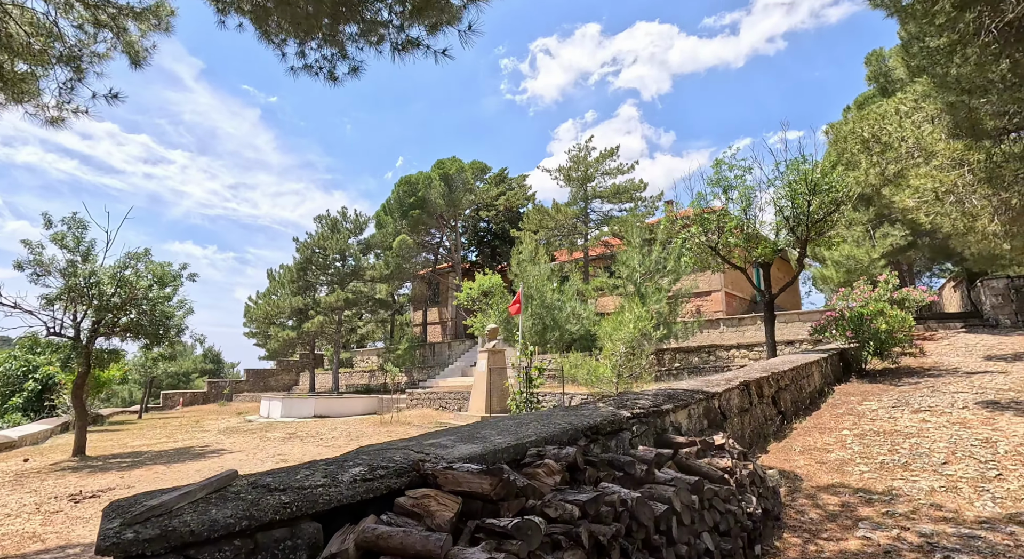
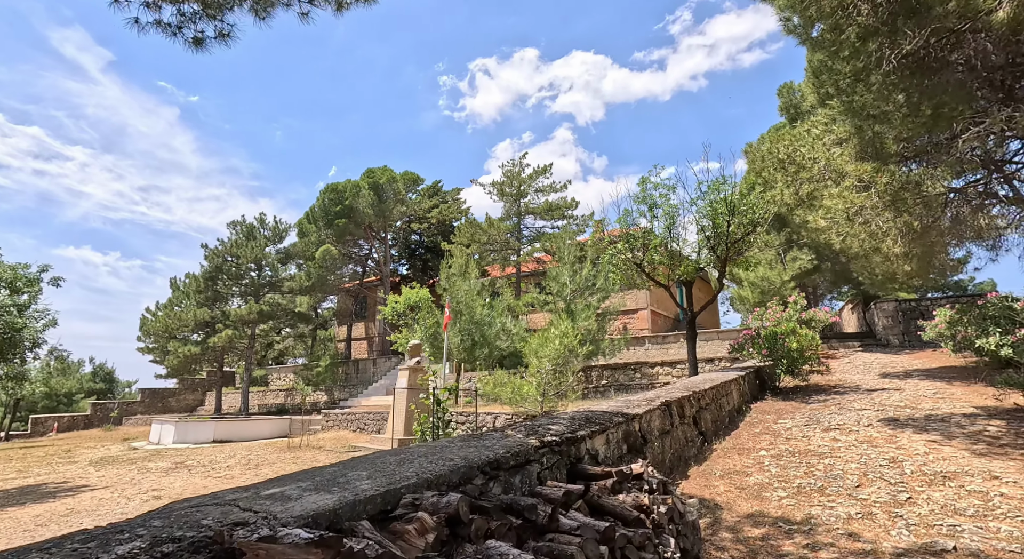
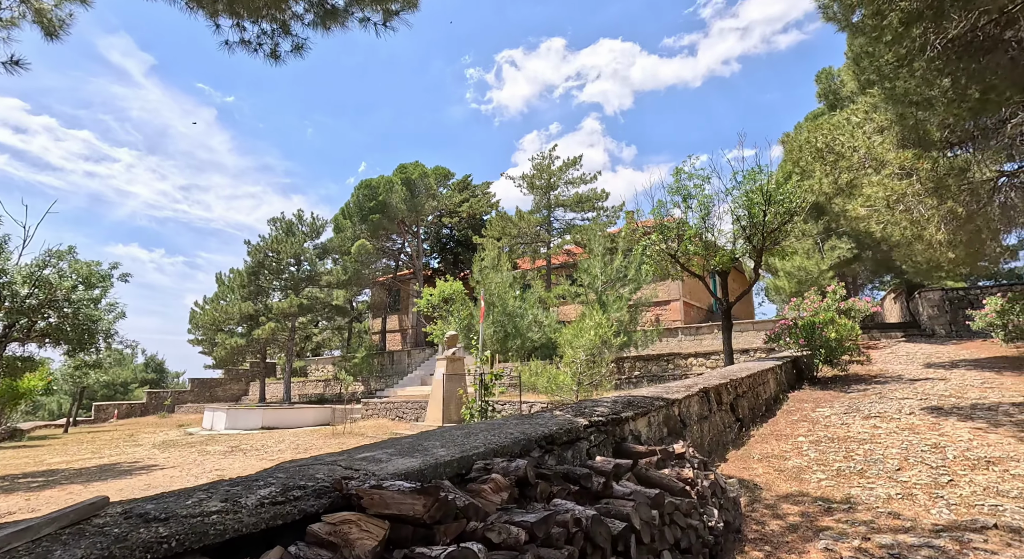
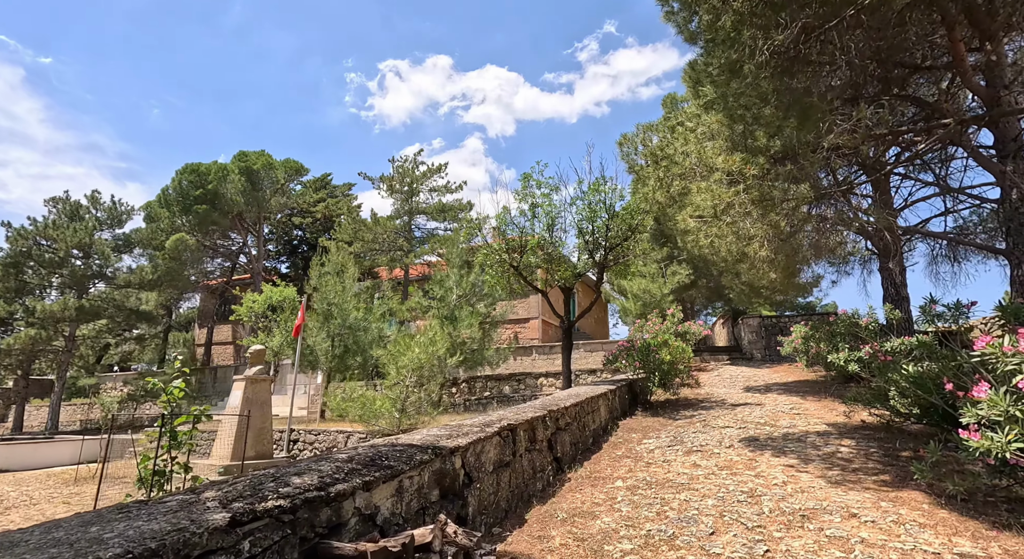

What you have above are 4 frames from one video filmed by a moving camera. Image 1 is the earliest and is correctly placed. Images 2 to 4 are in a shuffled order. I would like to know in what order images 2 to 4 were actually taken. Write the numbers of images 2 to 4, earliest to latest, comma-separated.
3, 2, 4
